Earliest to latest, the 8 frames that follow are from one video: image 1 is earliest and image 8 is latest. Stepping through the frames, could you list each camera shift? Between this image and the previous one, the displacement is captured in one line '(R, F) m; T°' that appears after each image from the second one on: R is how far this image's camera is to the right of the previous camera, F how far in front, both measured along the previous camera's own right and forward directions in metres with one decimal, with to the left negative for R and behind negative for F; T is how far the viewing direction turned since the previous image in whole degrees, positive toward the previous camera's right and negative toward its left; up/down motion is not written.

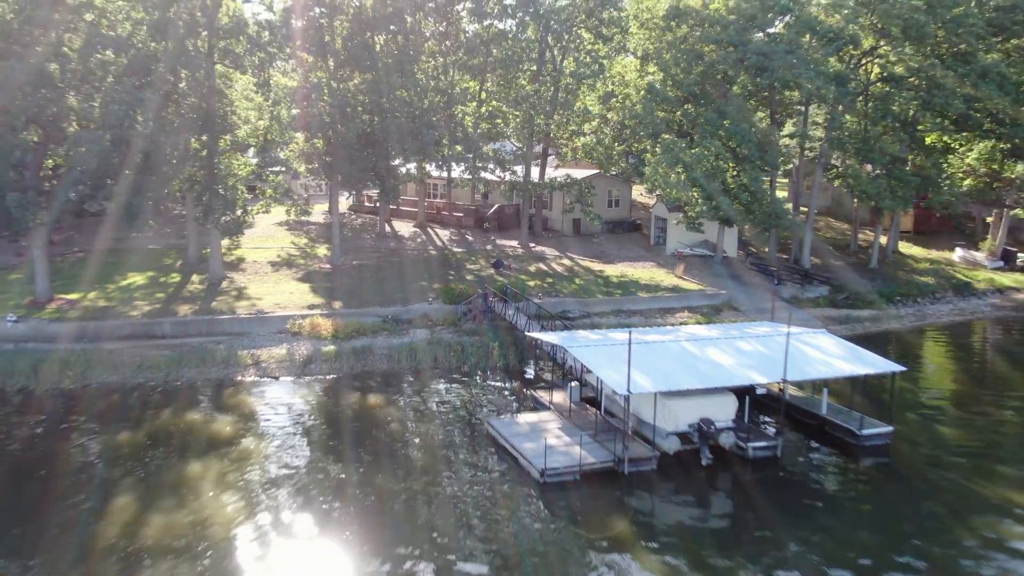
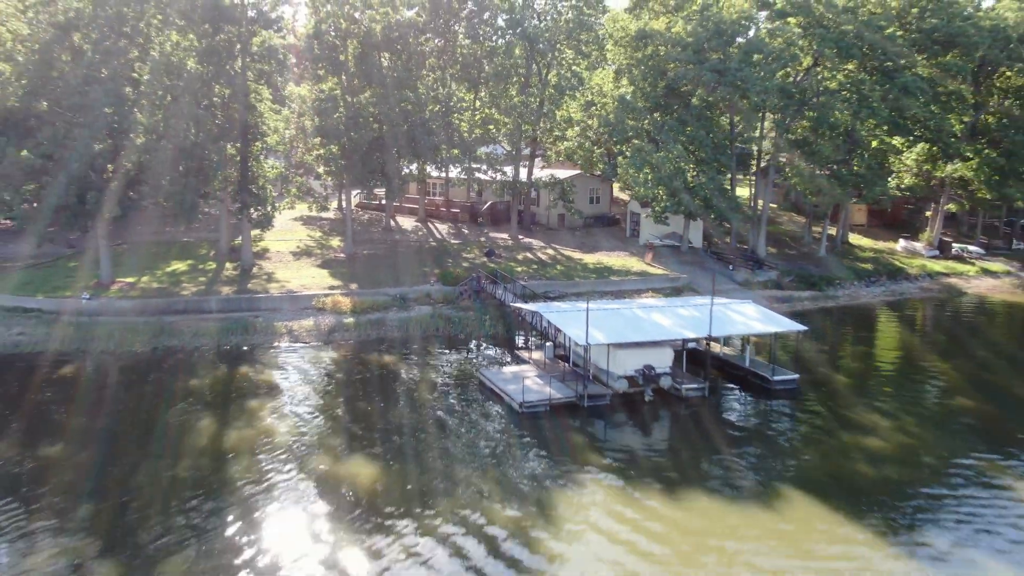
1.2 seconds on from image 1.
(+0.3, -4.7) m; 0°
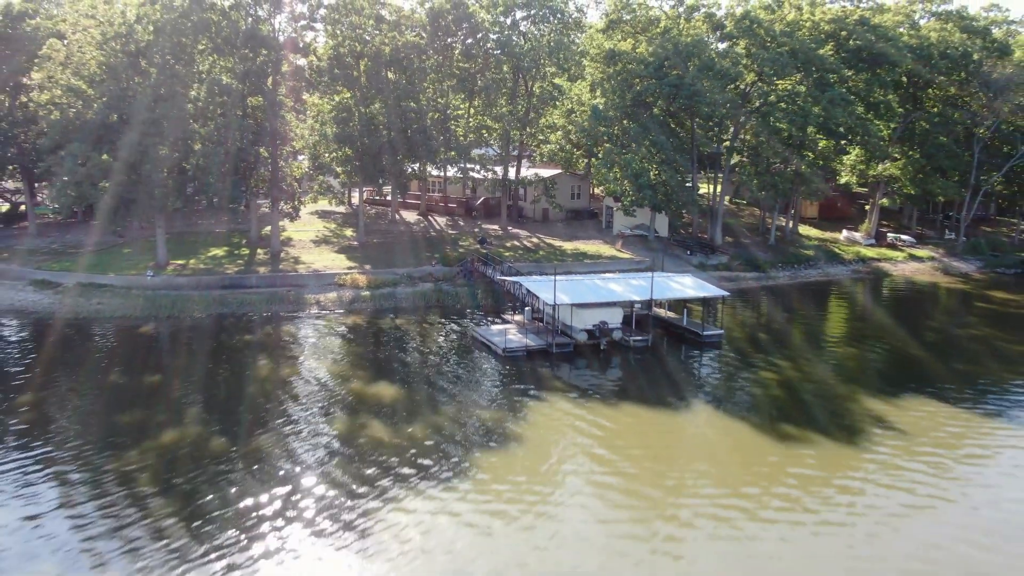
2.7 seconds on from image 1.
(+0.3, -6.1) m; 0°
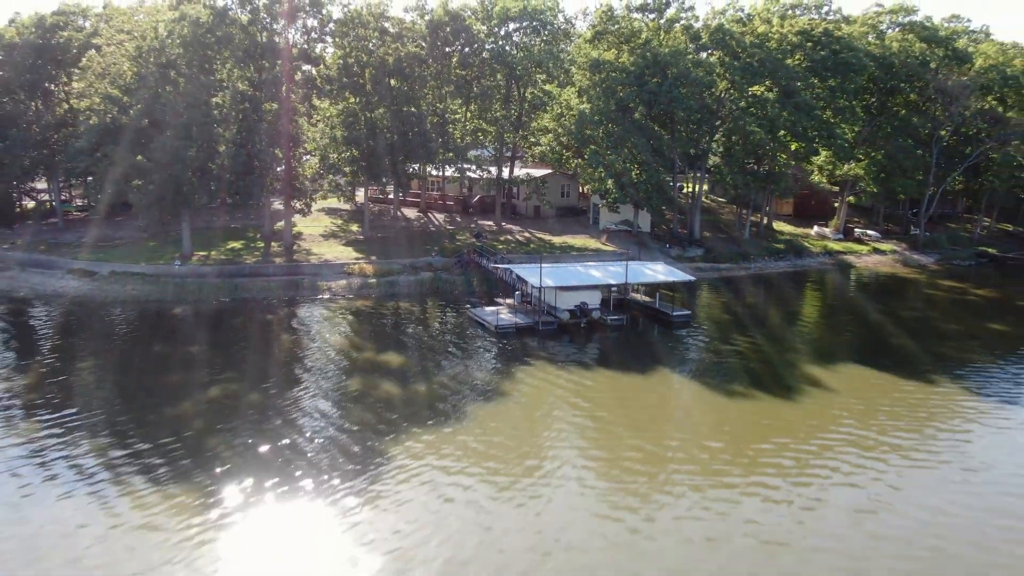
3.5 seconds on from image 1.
(+0.2, -3.7) m; 0°
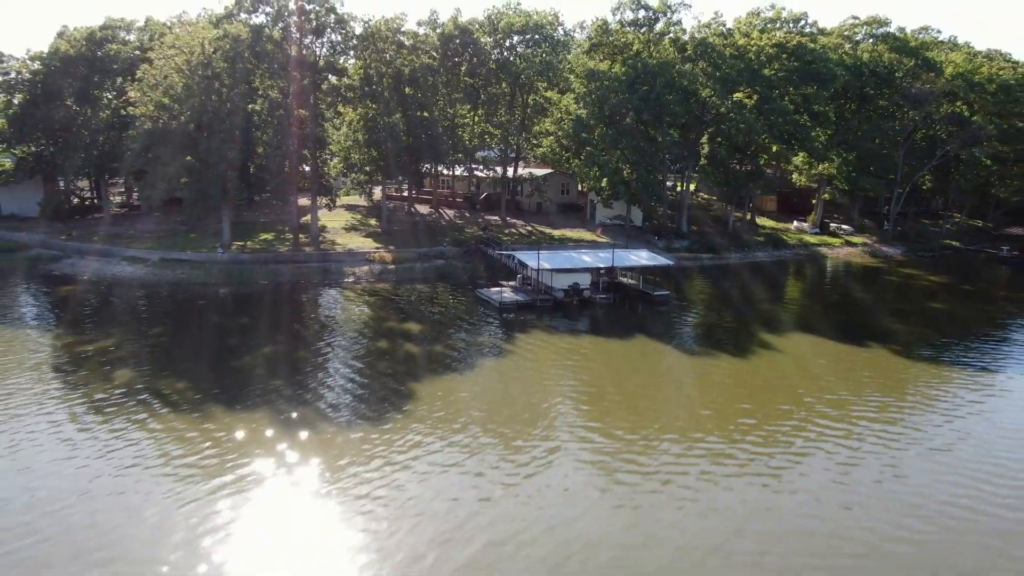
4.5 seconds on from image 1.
(+0.2, -4.8) m; 0°
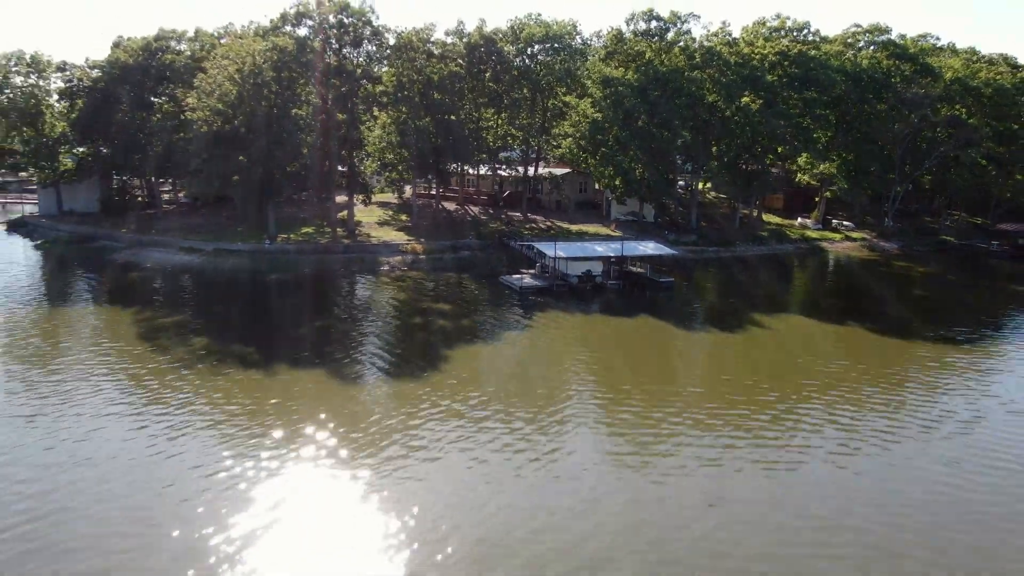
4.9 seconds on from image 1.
(+0.1, -4.1) m; -1°
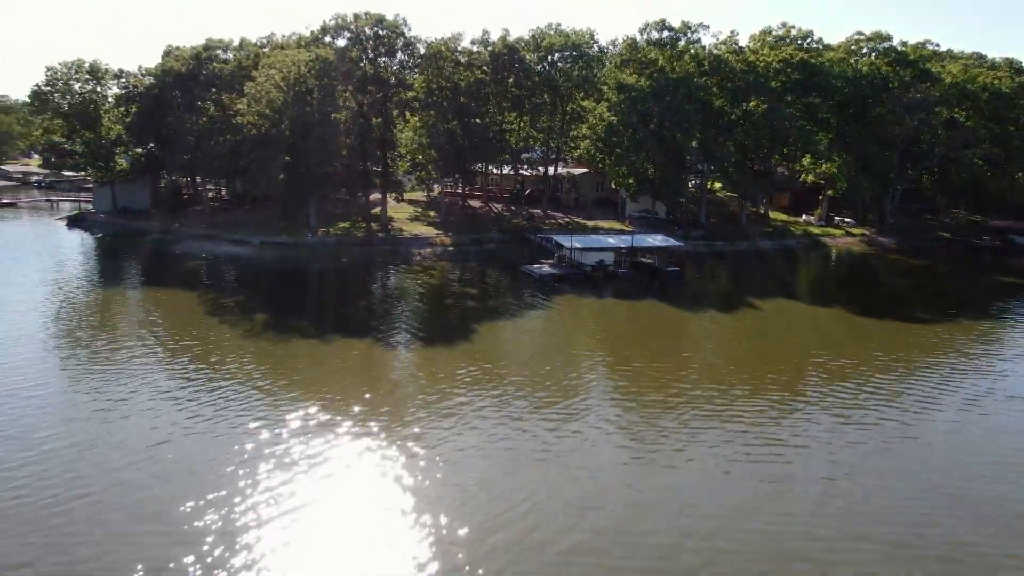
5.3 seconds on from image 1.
(+0.1, -4.2) m; -1°
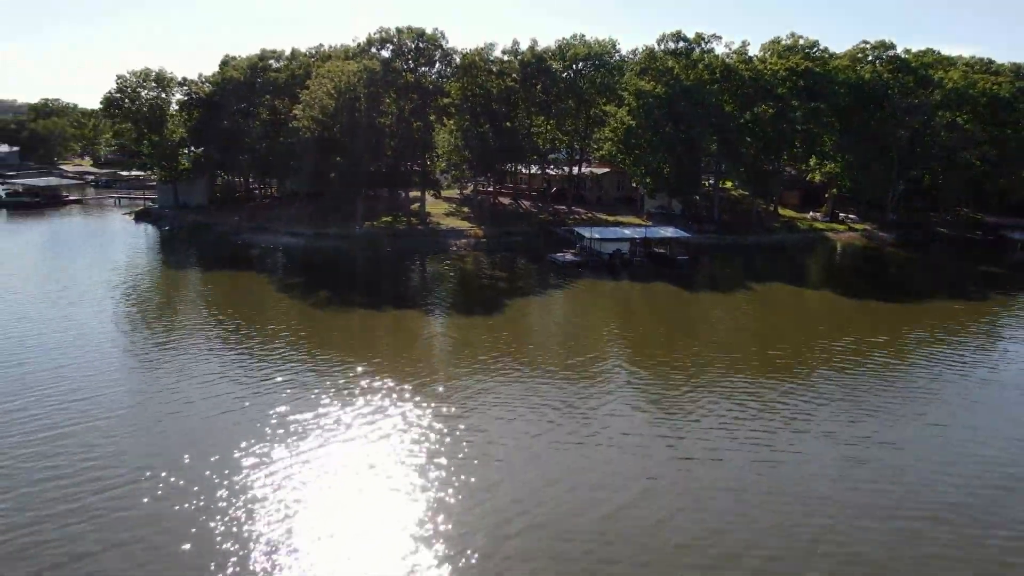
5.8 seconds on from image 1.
(+0.1, -5.4) m; -2°
